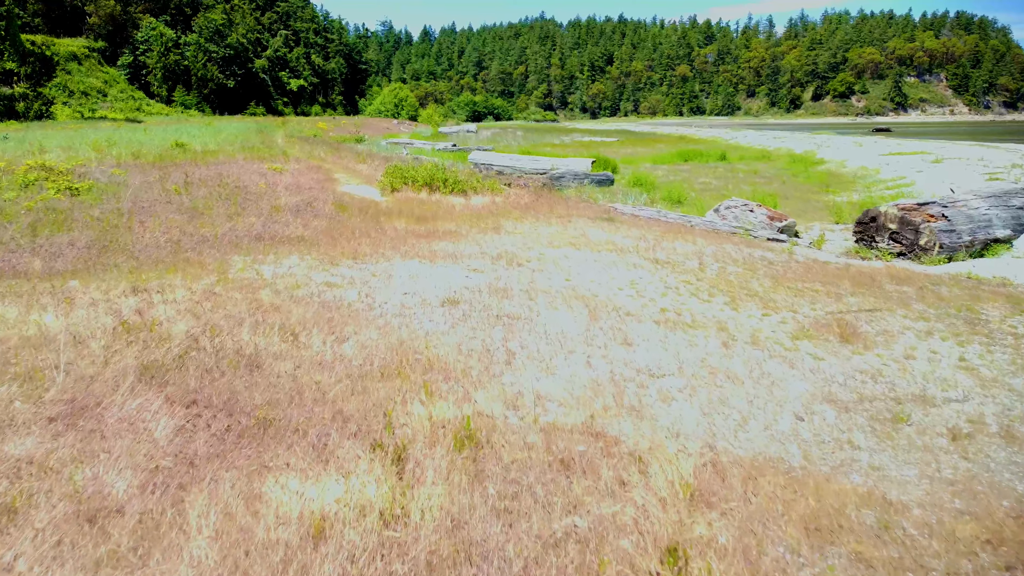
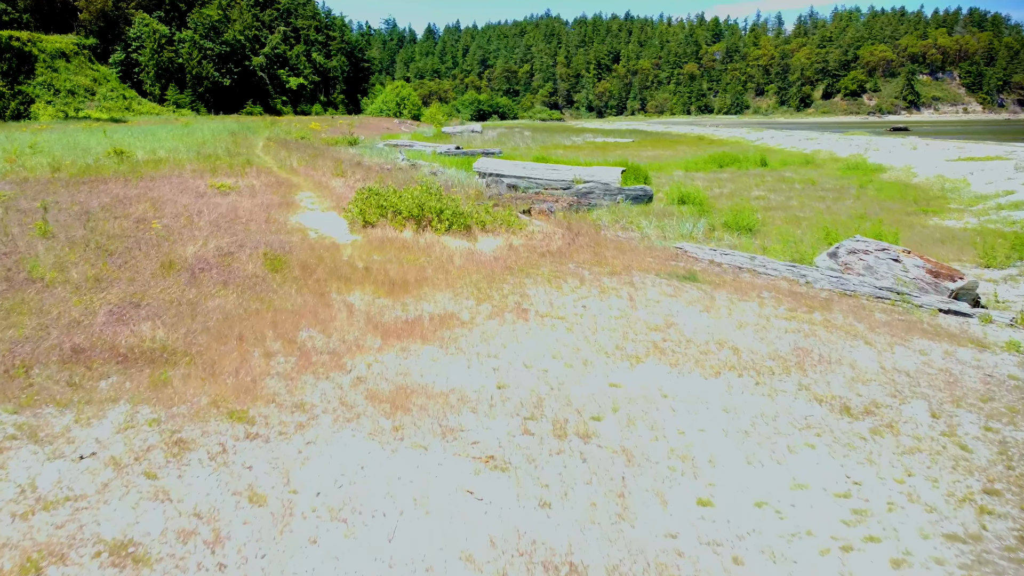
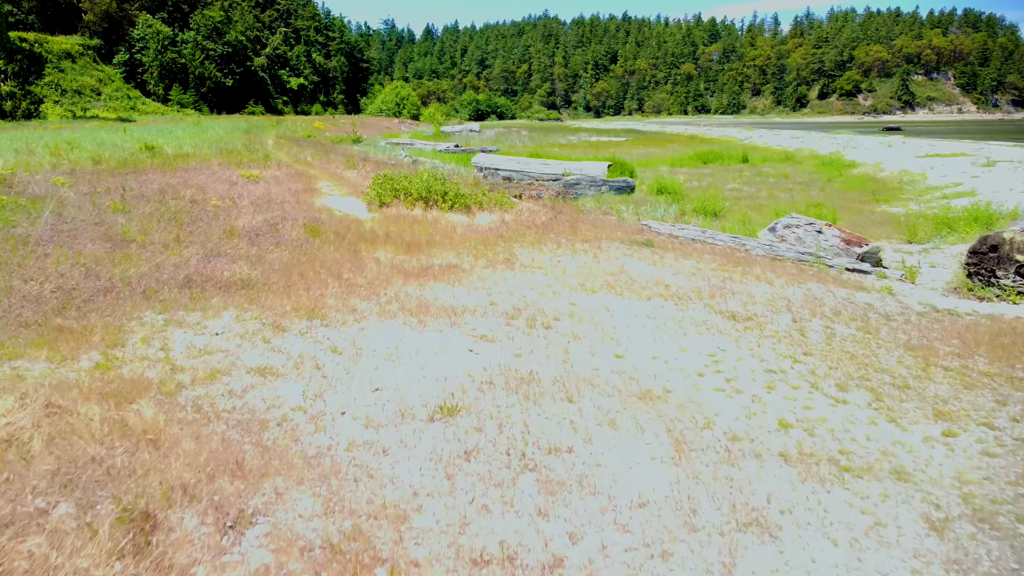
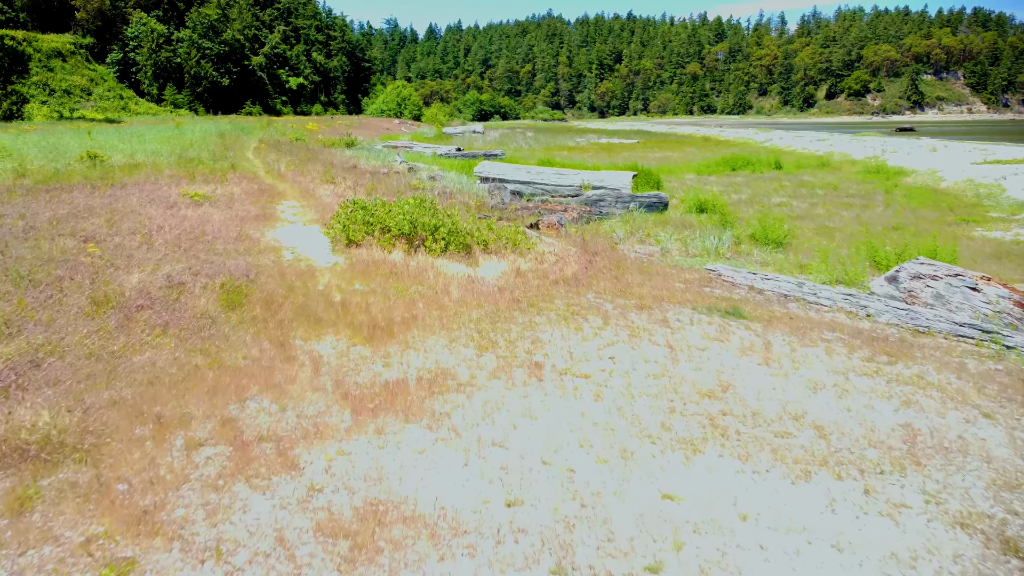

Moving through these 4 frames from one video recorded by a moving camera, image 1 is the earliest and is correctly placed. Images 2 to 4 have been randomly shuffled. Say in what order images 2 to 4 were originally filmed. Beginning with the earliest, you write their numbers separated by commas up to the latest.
3, 2, 4
